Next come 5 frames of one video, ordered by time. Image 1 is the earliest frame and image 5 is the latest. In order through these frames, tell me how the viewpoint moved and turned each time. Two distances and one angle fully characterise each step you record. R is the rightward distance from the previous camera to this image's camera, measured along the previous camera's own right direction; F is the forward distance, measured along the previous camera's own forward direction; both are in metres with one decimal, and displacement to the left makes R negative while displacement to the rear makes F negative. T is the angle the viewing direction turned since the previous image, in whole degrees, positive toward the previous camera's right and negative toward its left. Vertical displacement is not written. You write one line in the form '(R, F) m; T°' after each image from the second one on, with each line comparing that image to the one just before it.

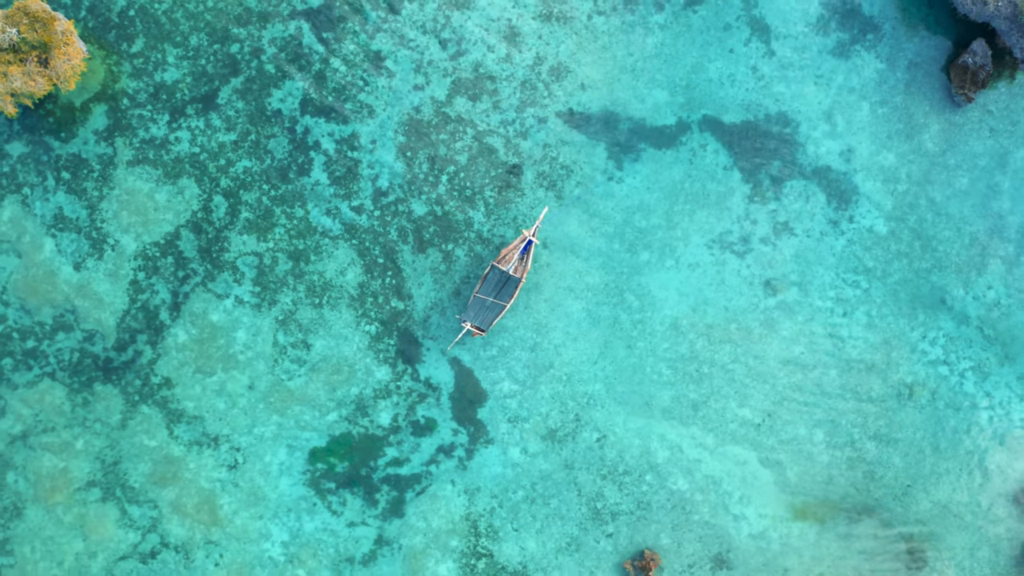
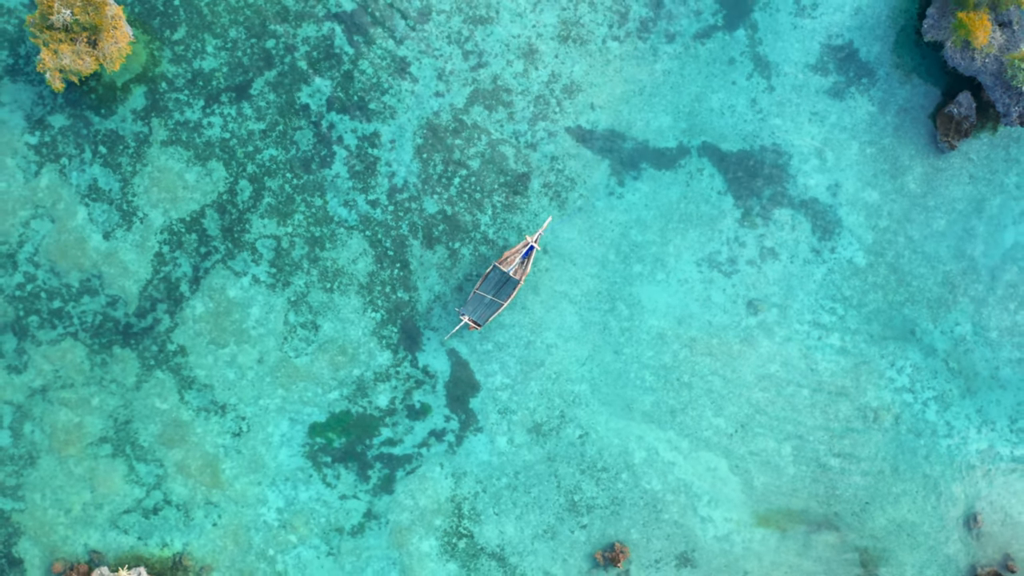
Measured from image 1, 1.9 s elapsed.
(0.0, -1.0) m; 0°
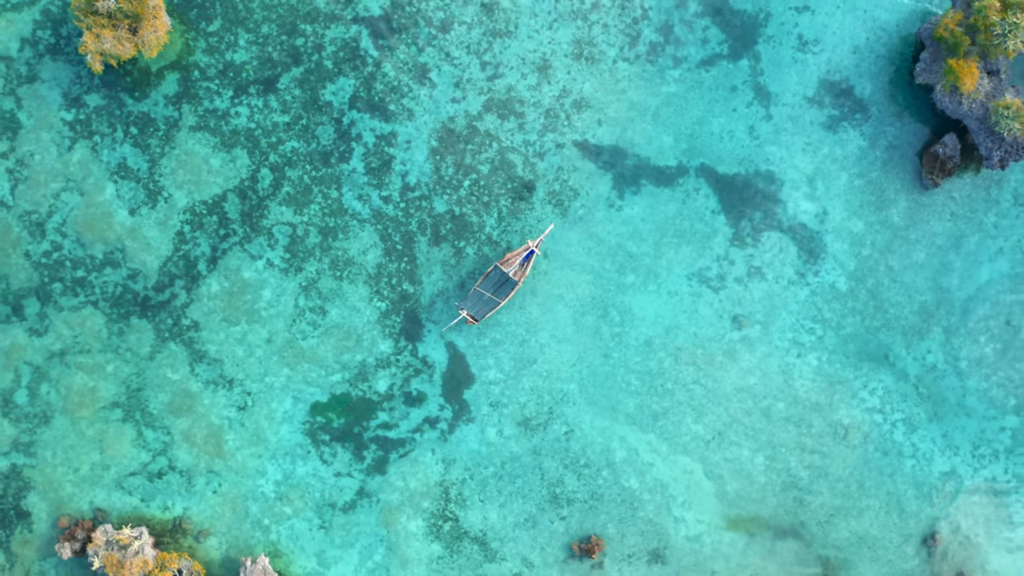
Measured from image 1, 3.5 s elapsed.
(0.0, -0.9) m; 0°
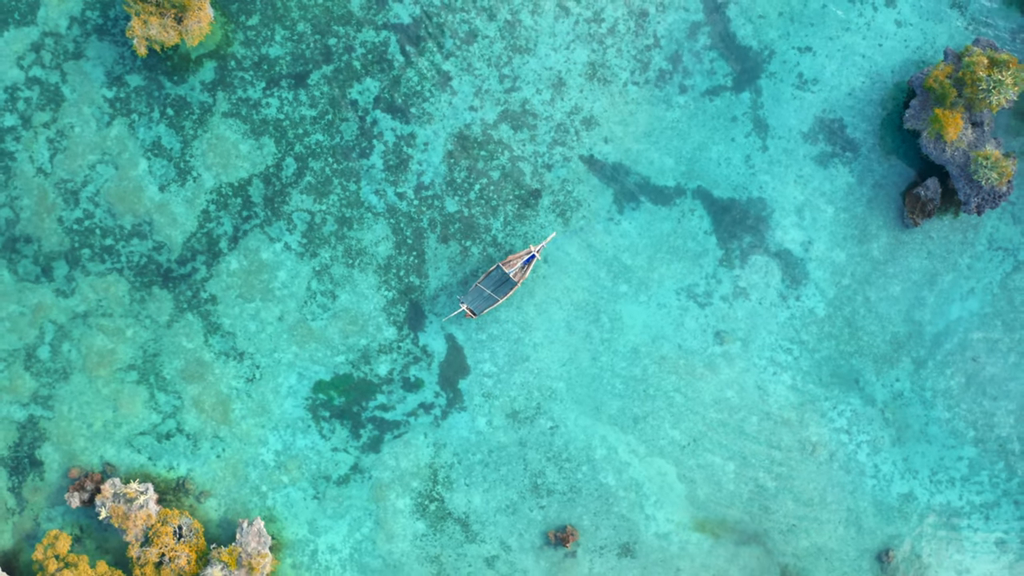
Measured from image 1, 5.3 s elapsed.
(0.0, -1.1) m; 0°
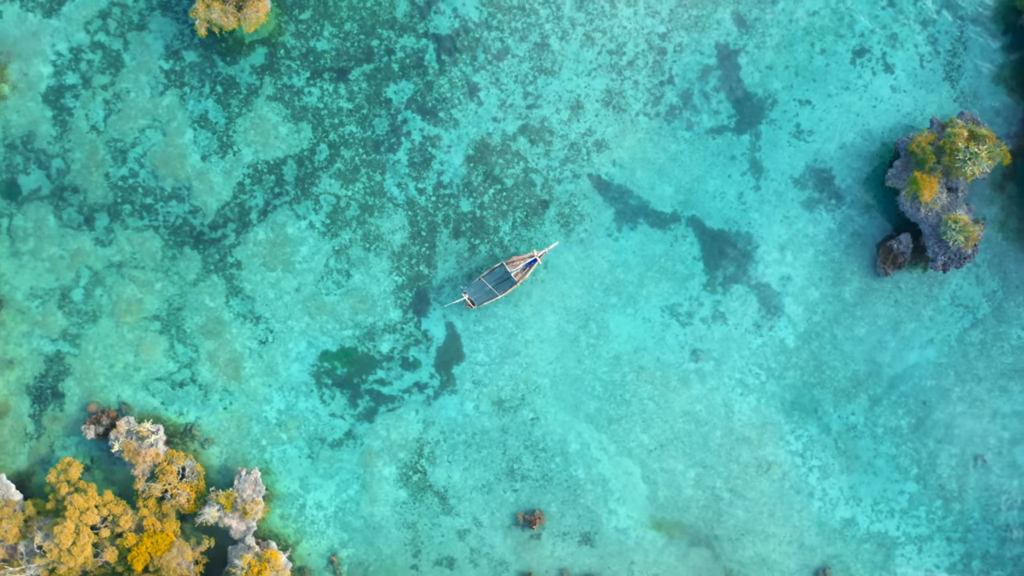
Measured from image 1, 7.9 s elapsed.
(-0.1, -1.6) m; 0°
